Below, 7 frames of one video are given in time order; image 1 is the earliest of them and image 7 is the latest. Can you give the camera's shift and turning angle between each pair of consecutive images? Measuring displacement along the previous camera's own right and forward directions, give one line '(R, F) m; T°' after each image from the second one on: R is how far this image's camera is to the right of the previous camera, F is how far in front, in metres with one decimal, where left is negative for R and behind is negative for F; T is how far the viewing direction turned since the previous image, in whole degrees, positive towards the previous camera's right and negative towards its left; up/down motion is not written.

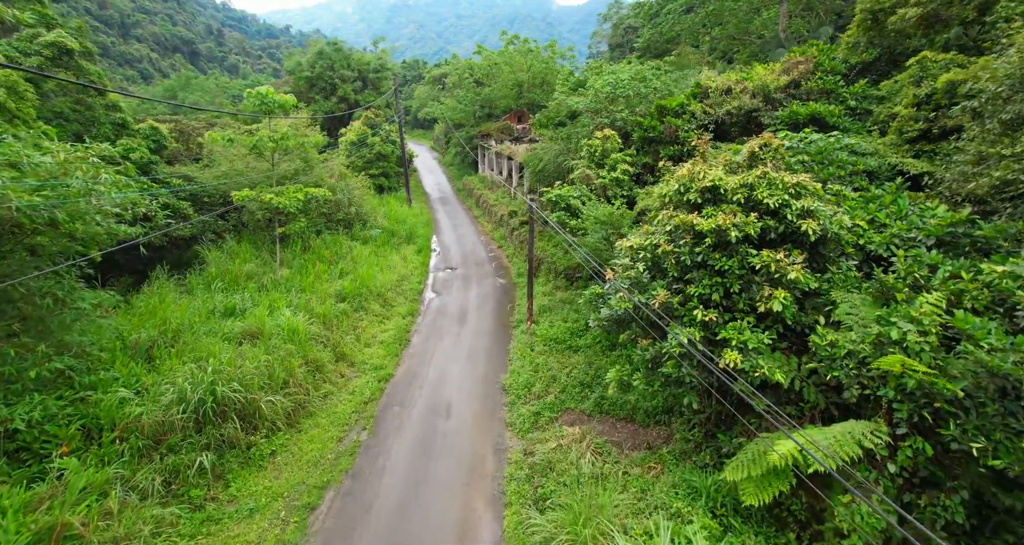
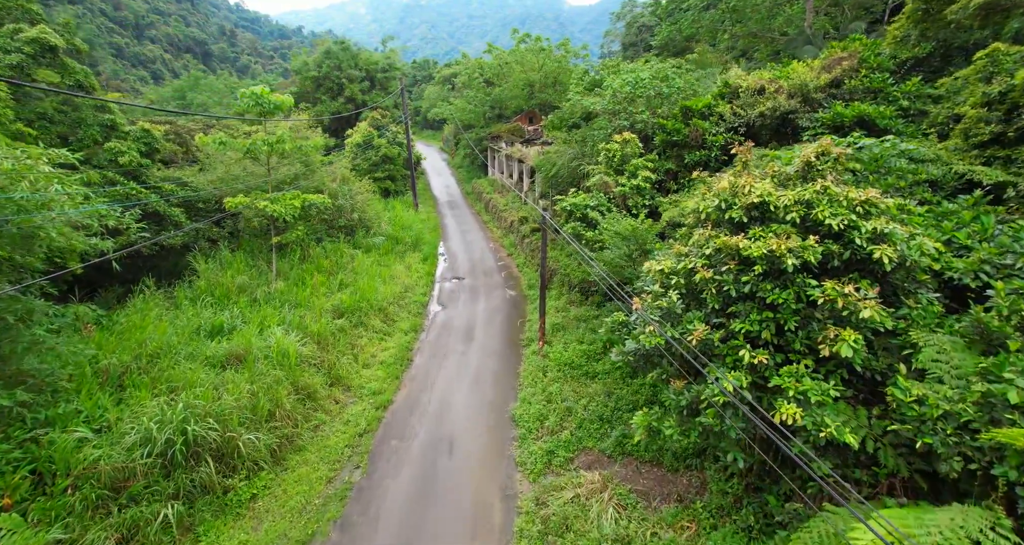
(0.0, +0.9) m; -1°
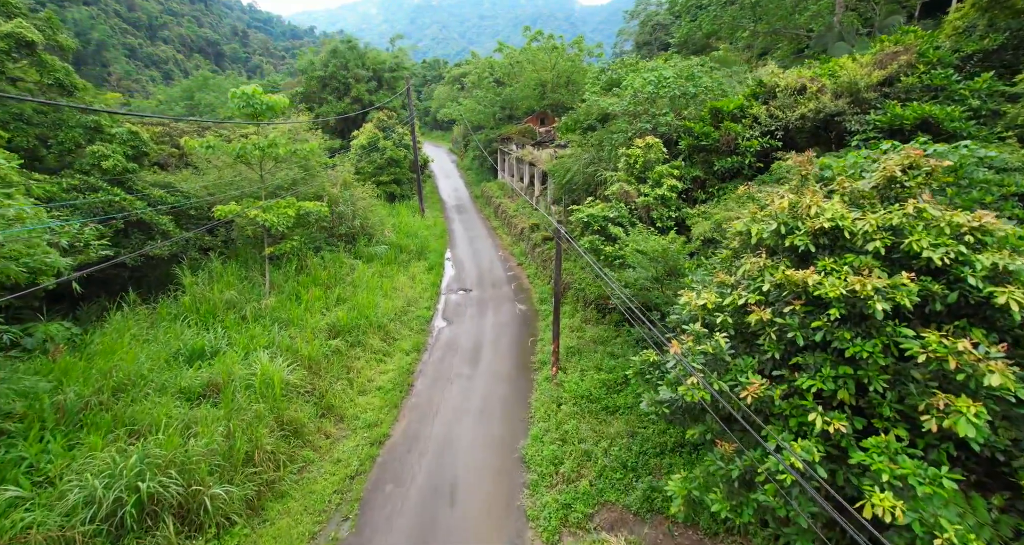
(0.0, +1.0) m; -1°
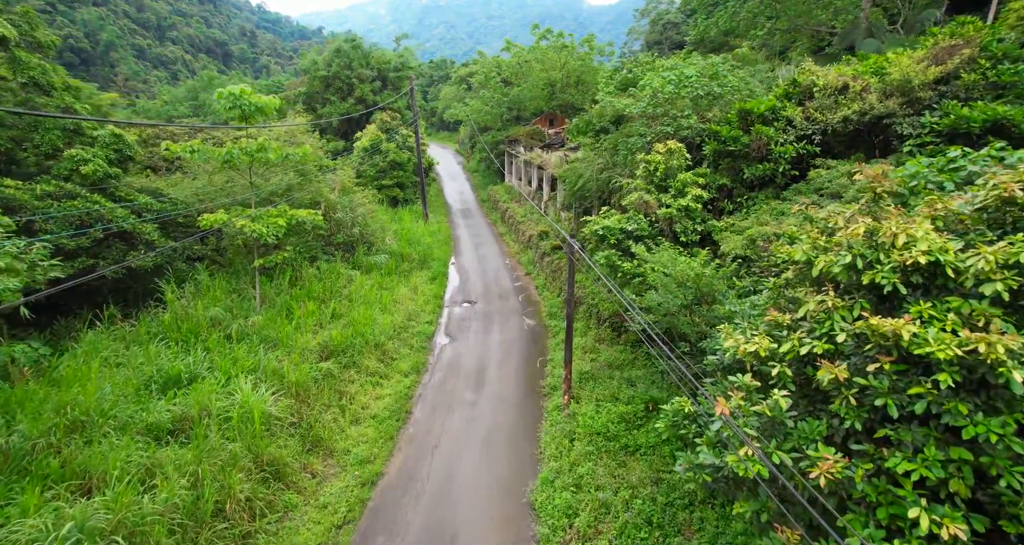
(0.0, +0.9) m; -1°
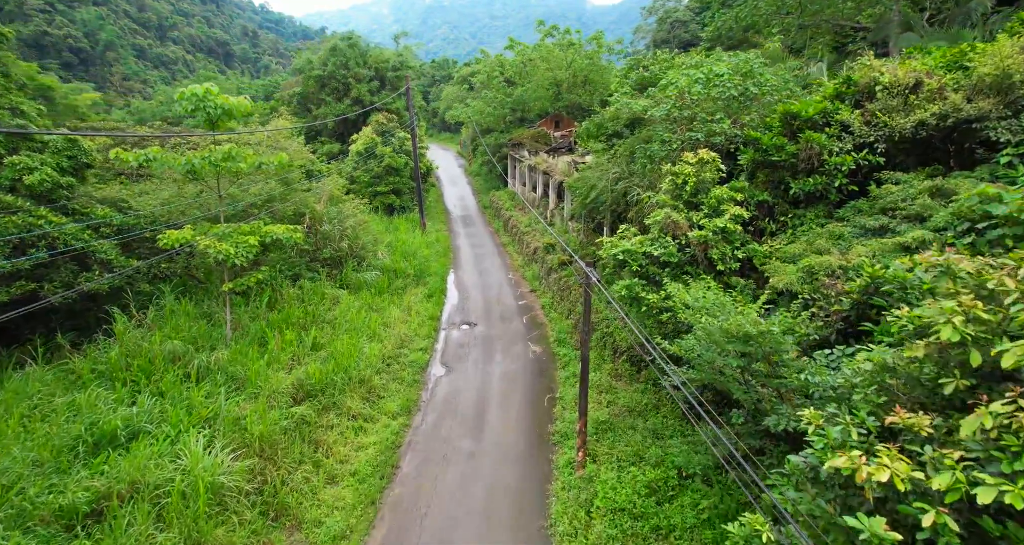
(0.0, +1.4) m; 0°
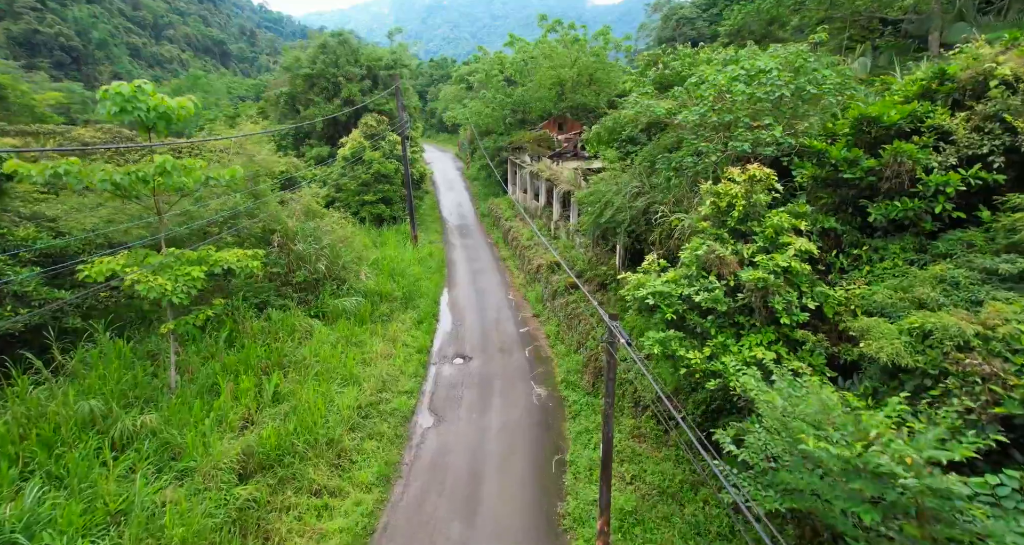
(0.0, +1.7) m; 0°
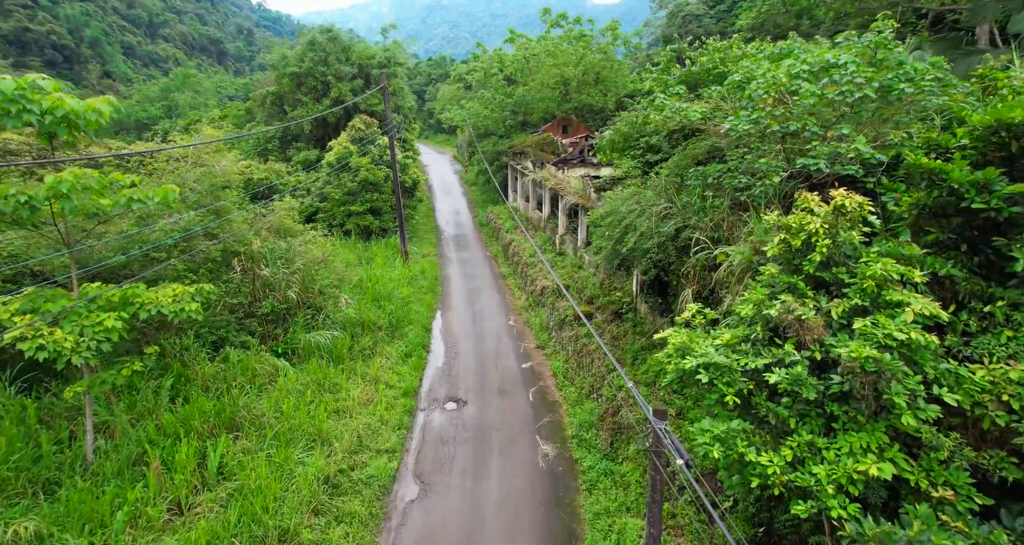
(0.0, +1.7) m; 0°
